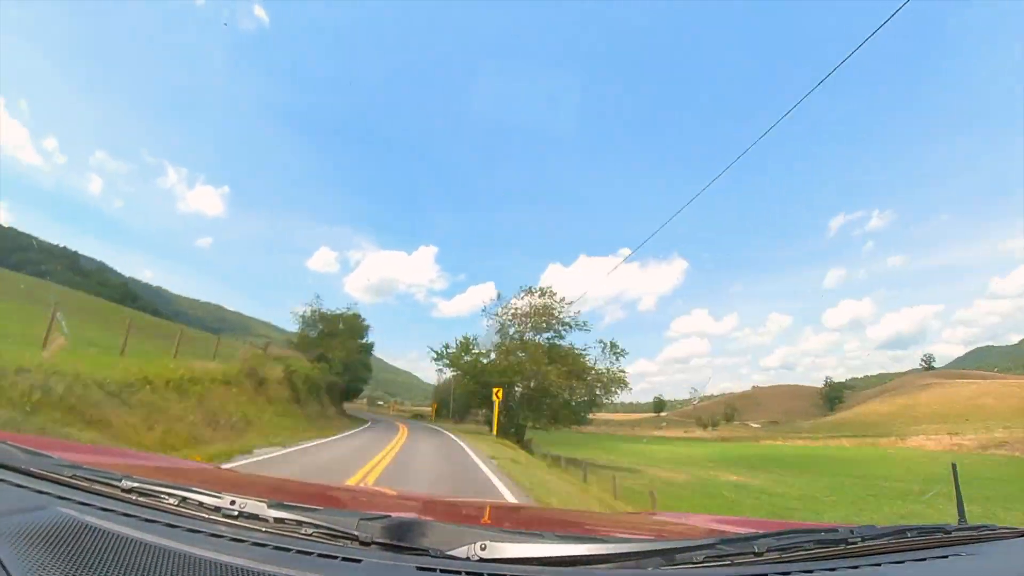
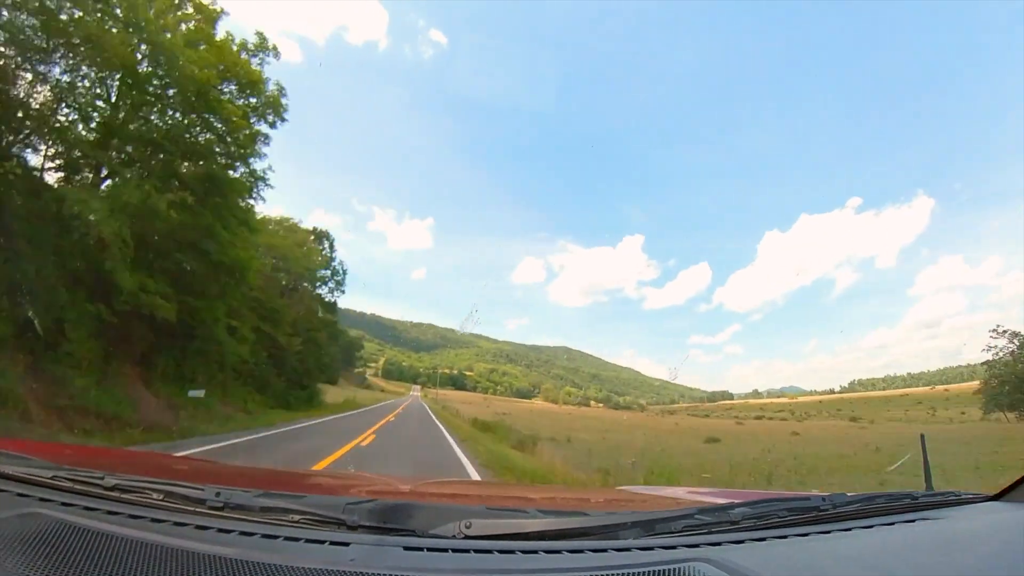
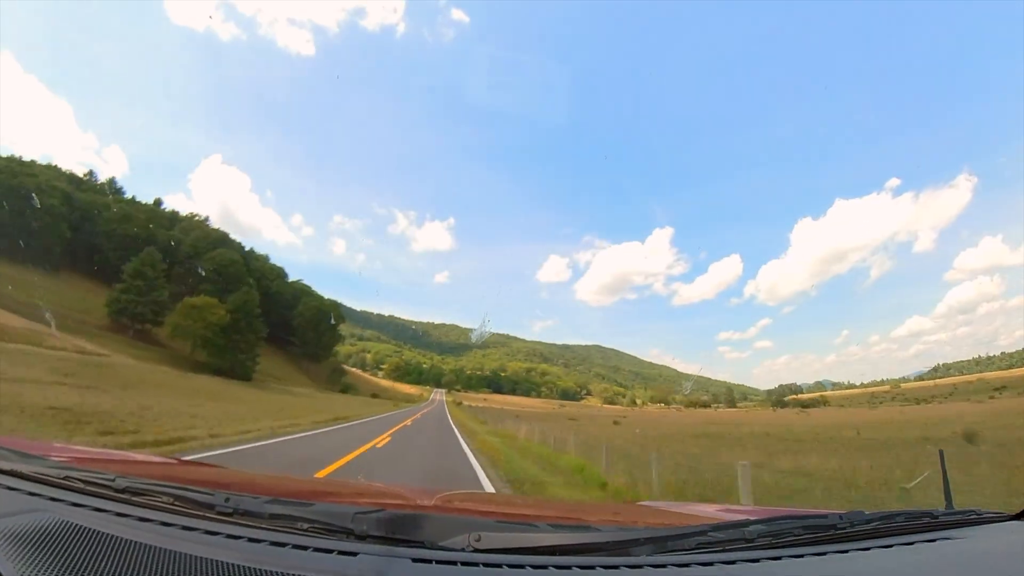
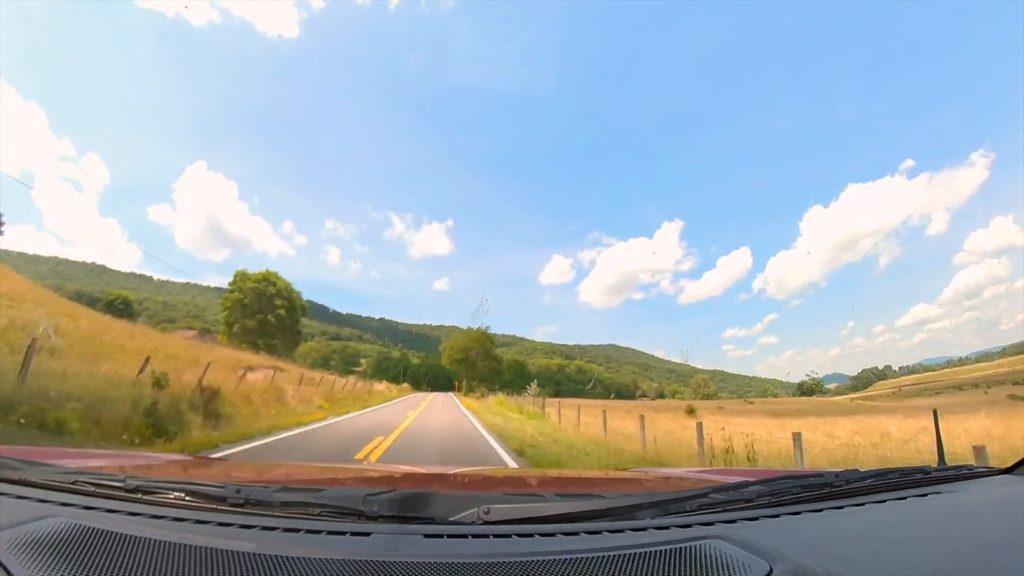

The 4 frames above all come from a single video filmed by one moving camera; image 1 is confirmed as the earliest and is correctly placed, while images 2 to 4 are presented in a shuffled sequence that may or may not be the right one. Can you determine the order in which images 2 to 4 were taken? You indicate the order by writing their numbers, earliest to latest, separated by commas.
2, 3, 4
